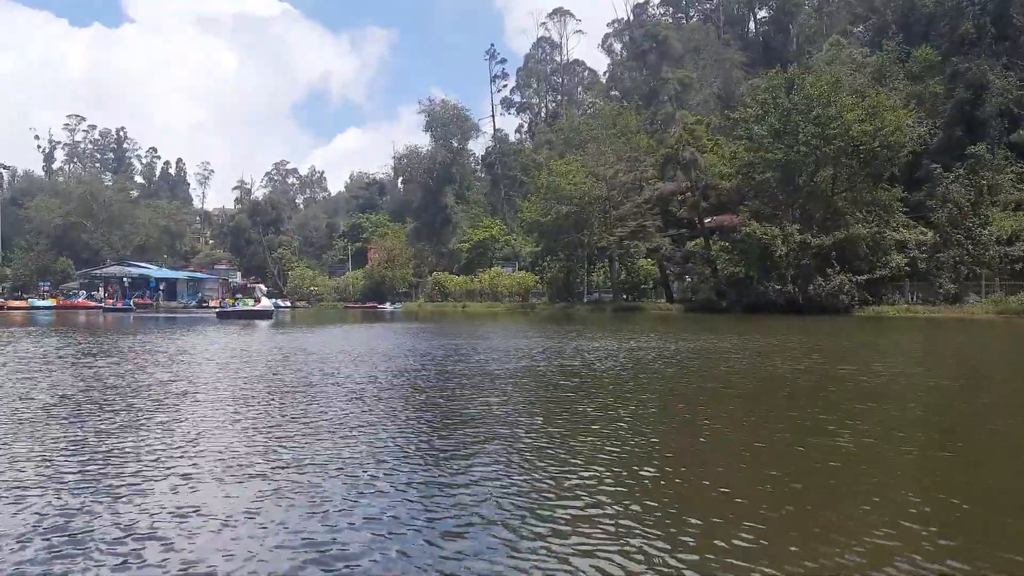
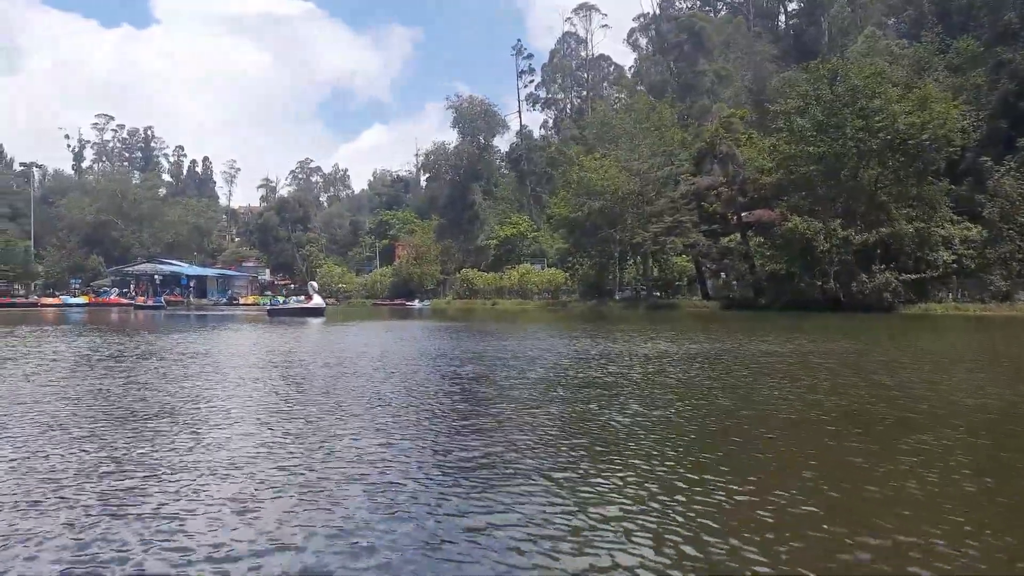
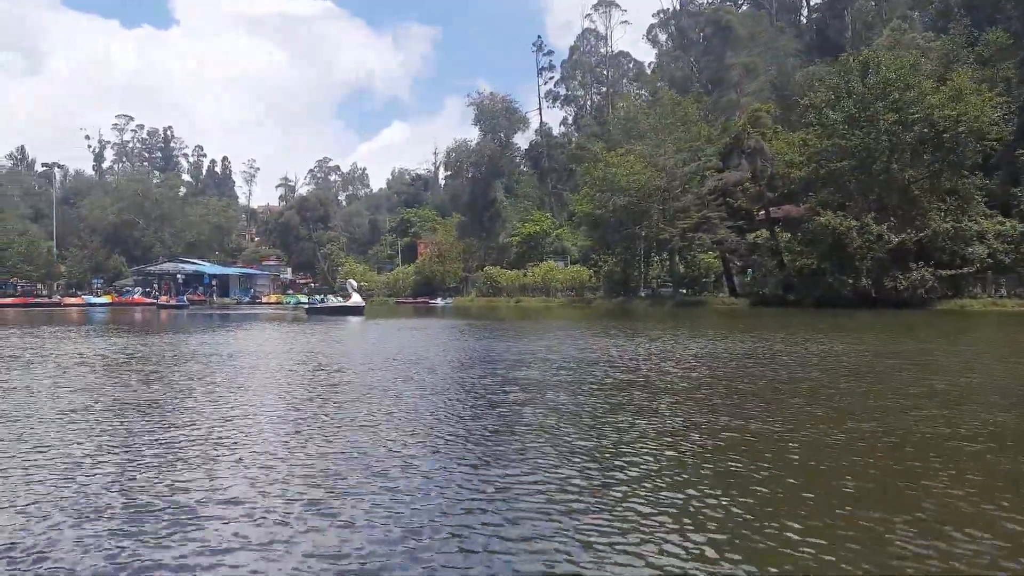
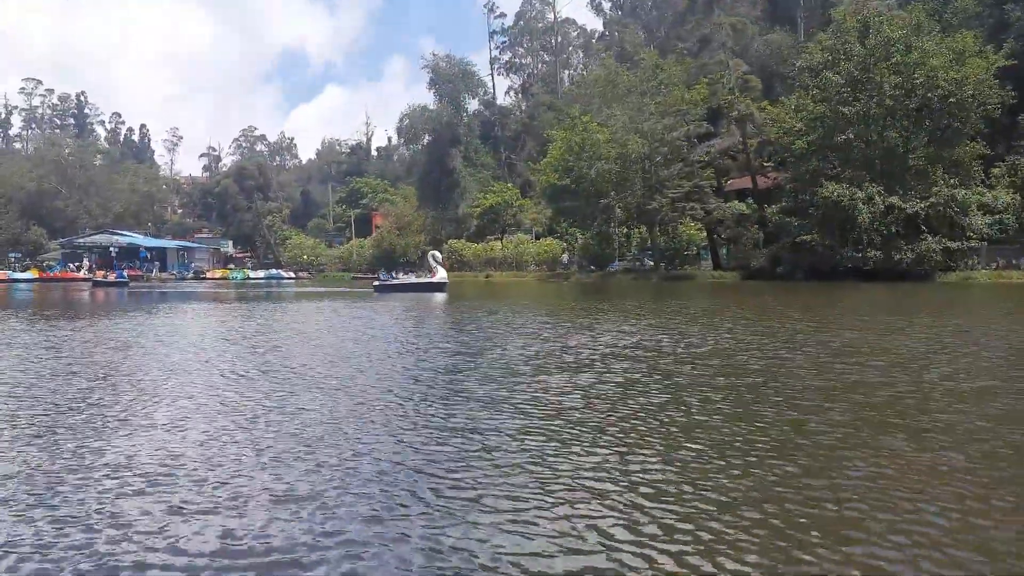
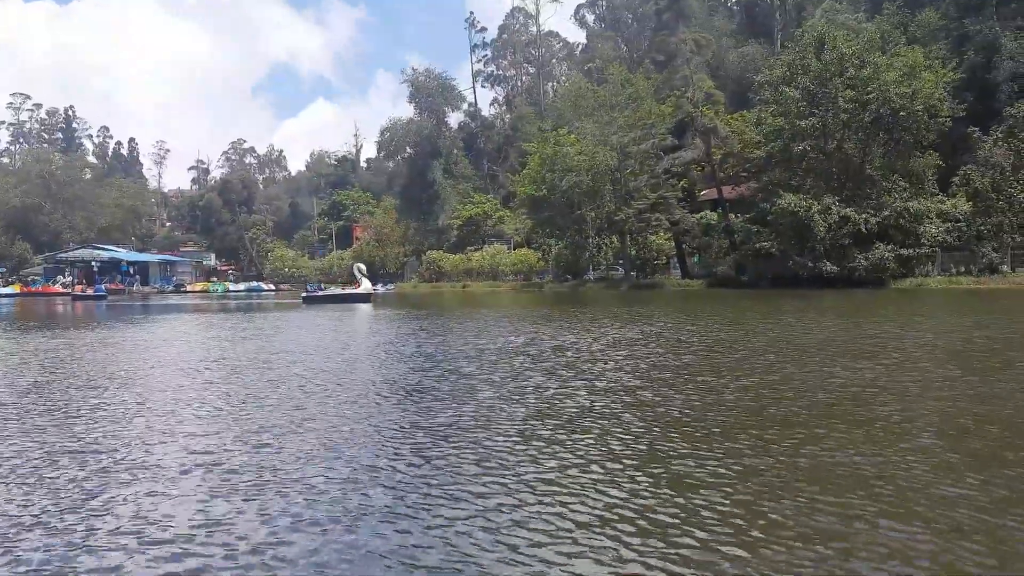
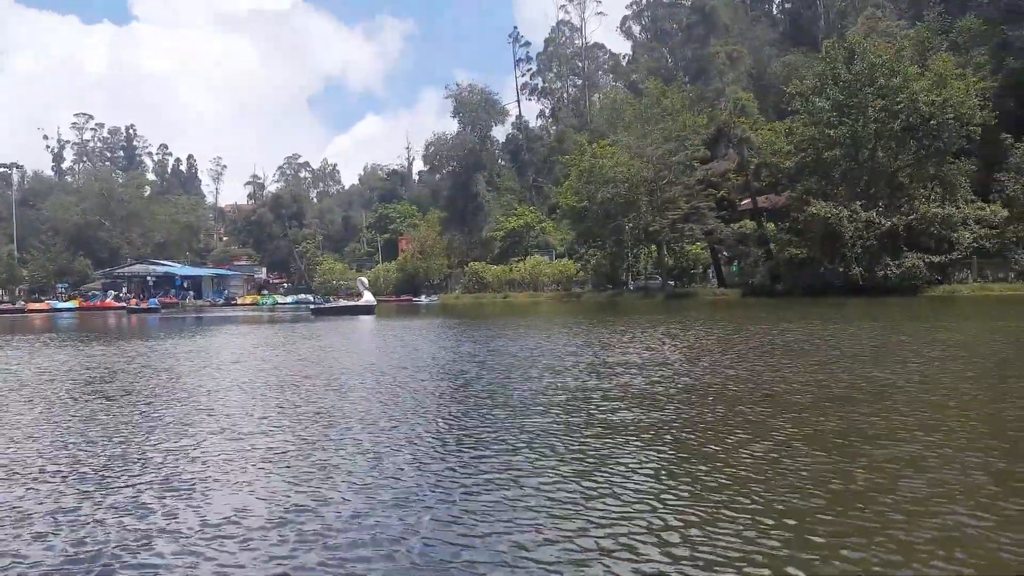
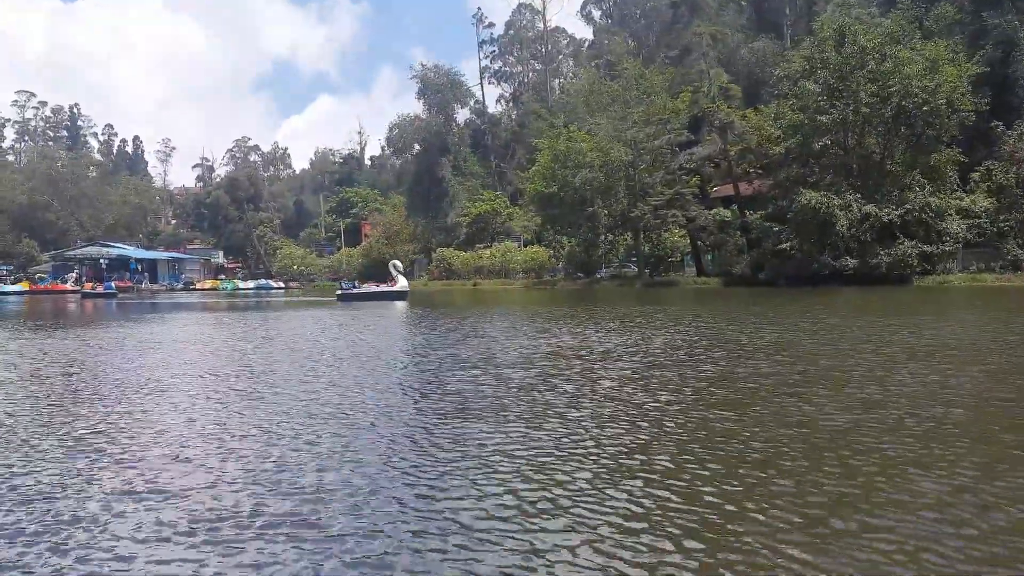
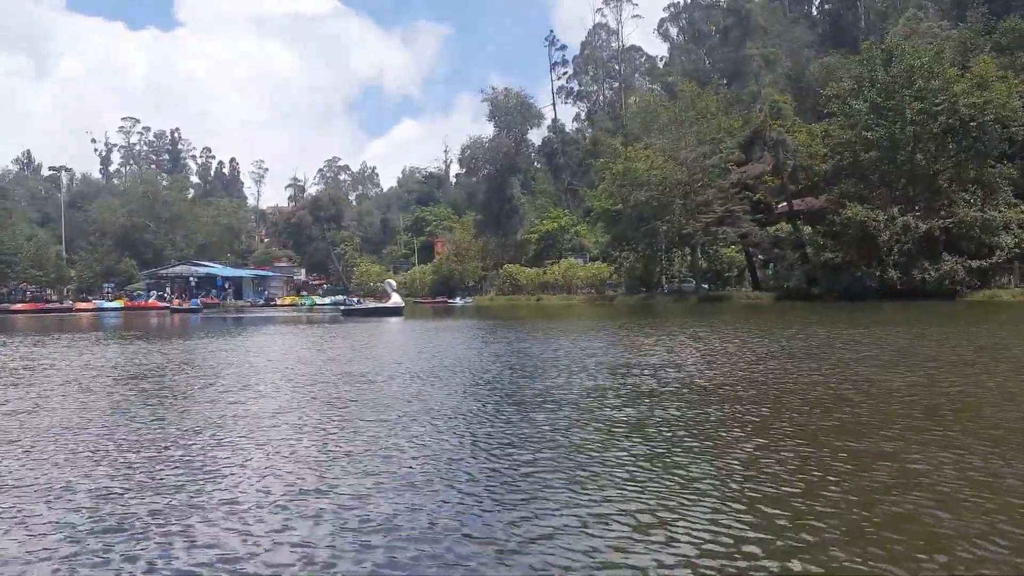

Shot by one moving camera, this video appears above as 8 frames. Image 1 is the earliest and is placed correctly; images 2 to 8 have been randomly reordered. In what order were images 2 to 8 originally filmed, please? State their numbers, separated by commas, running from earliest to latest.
2, 3, 8, 6, 5, 7, 4
